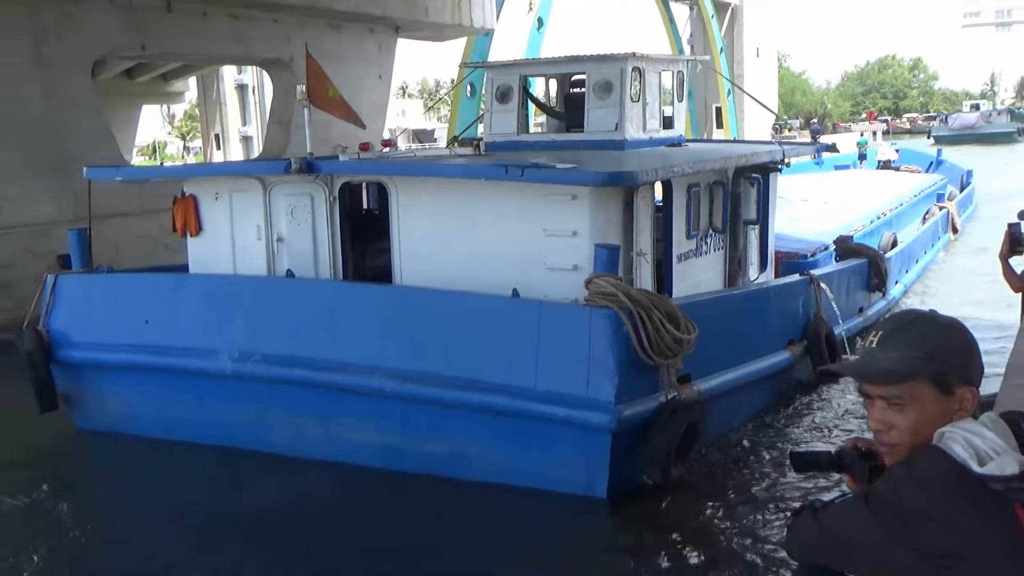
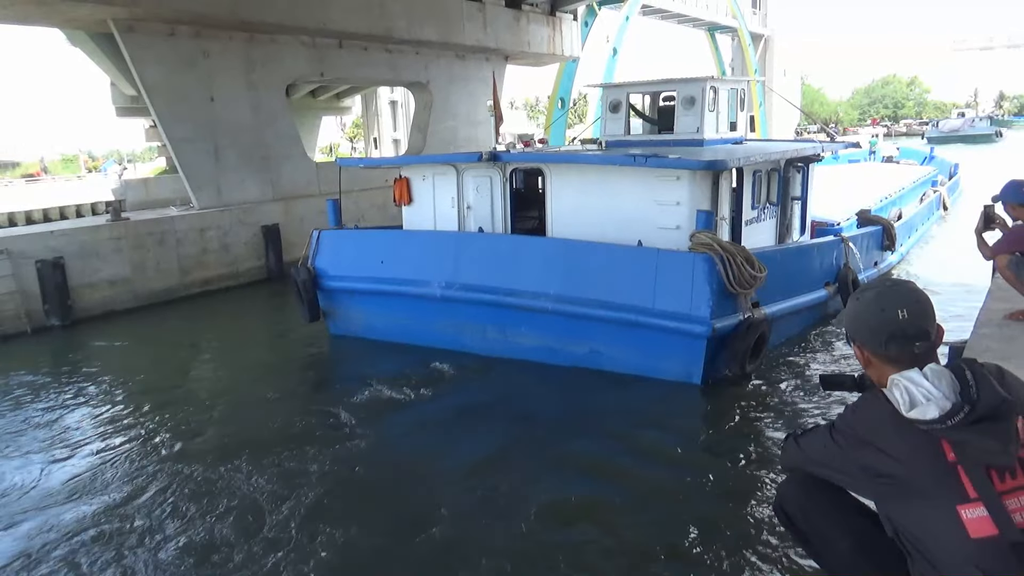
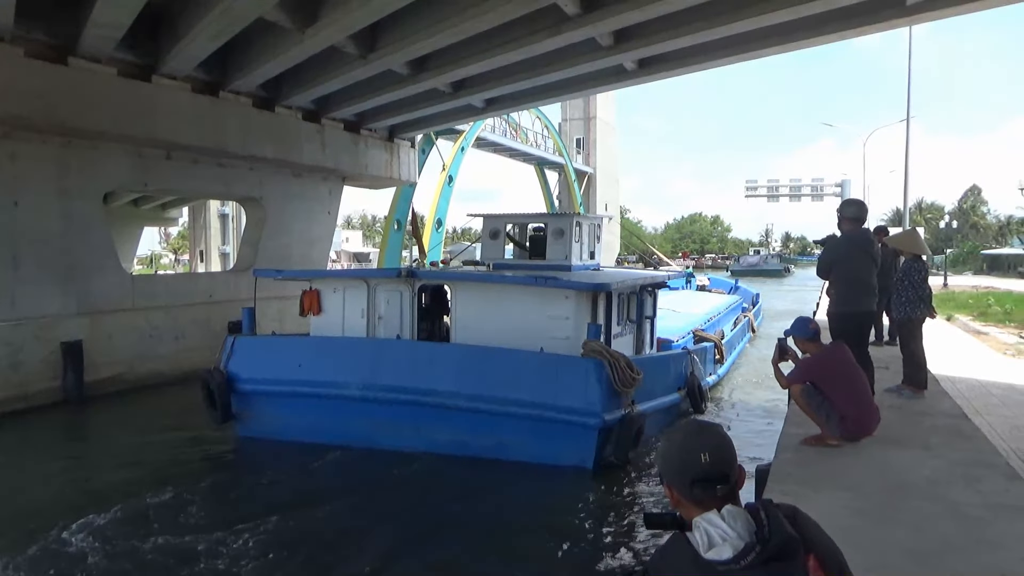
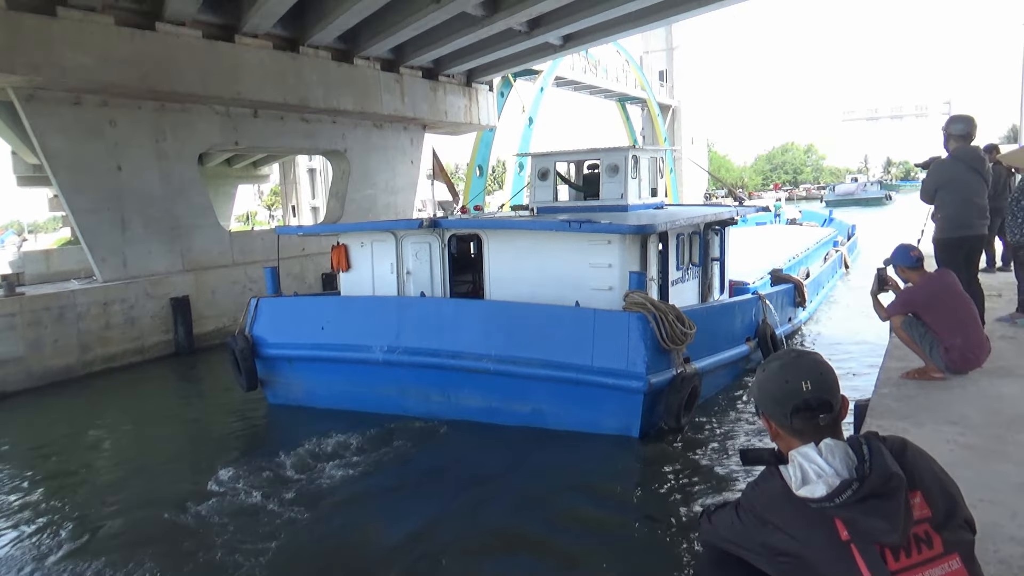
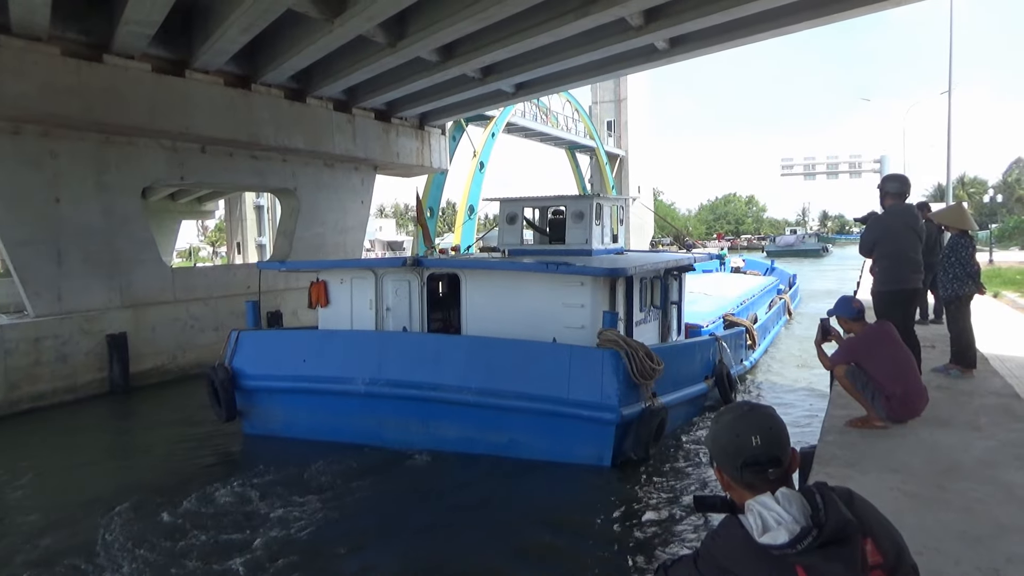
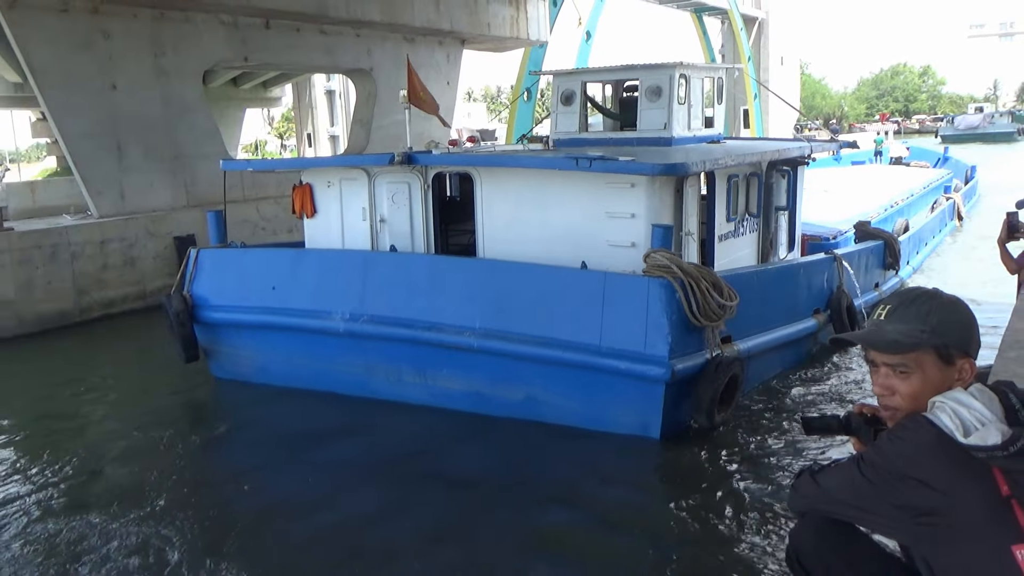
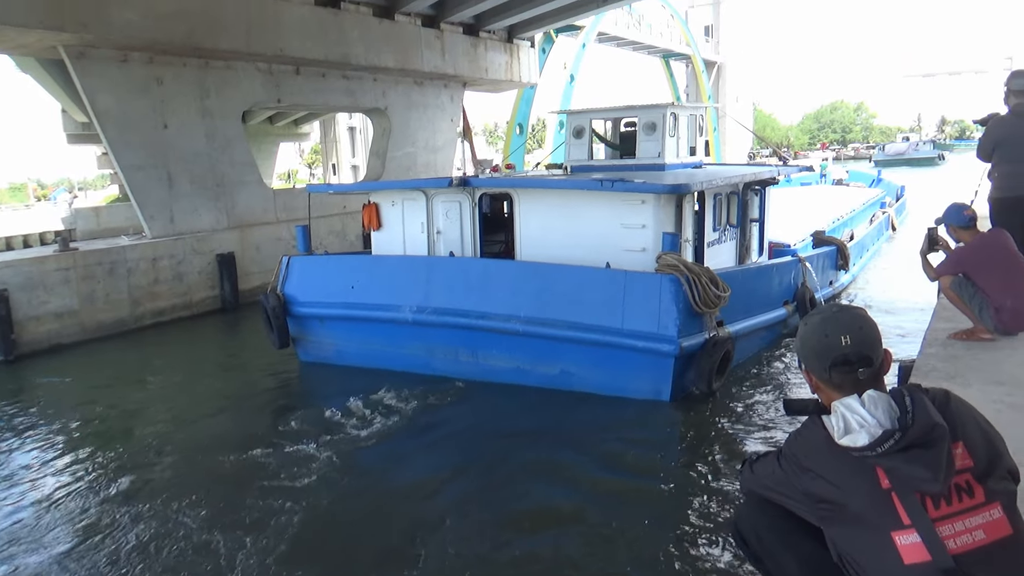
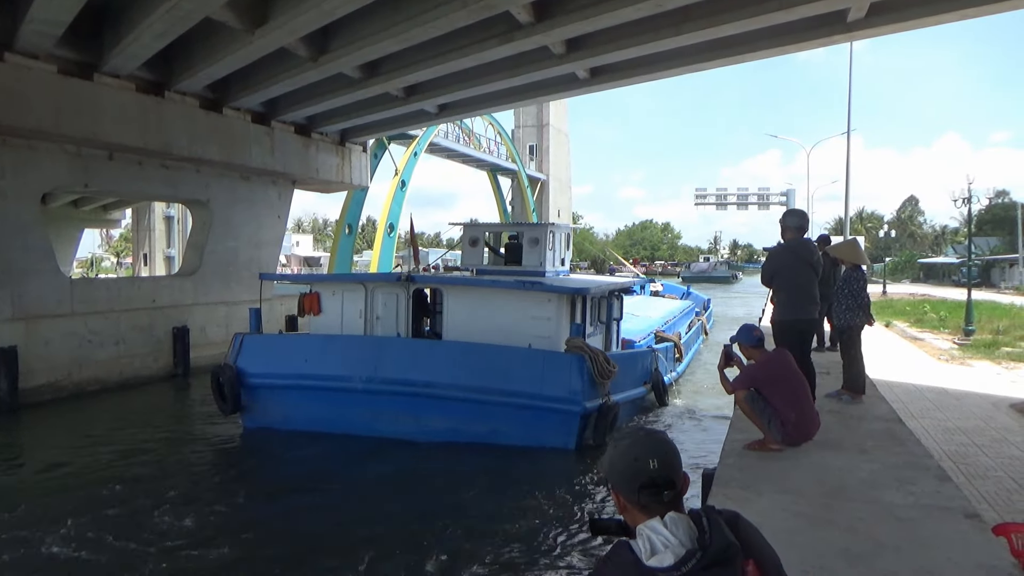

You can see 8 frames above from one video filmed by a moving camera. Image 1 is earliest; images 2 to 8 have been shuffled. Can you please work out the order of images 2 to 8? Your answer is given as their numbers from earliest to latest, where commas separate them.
6, 2, 7, 4, 5, 3, 8
